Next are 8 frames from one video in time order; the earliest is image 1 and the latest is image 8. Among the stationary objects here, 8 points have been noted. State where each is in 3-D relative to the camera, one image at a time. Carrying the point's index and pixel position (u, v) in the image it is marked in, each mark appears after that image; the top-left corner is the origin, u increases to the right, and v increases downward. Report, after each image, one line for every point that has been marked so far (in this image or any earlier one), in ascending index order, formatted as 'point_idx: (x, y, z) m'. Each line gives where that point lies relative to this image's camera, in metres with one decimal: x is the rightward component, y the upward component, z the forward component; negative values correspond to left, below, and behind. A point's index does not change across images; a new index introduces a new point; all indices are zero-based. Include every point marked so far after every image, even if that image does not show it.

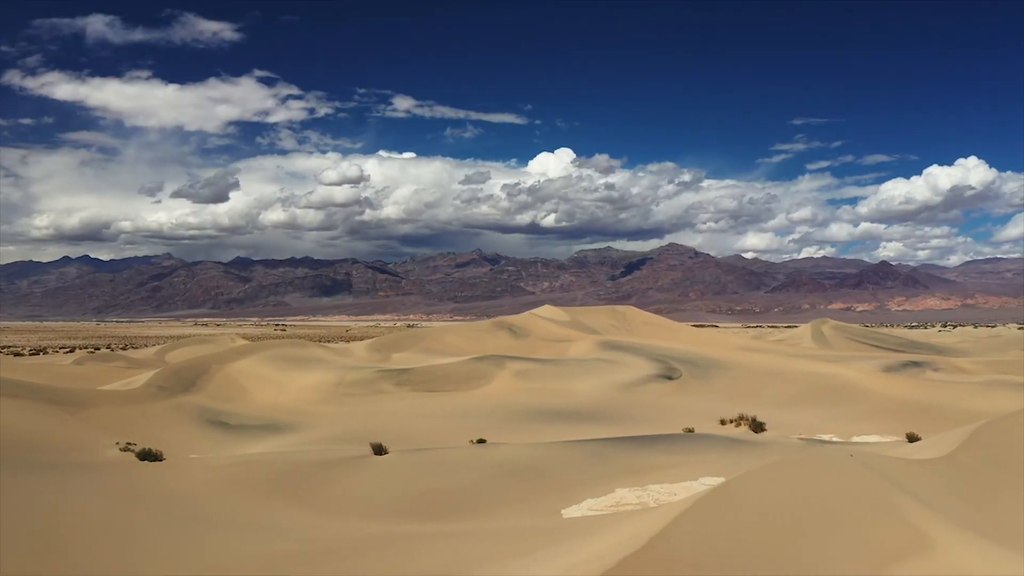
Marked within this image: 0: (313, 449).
0: (-4.8, -3.9, +16.8) m
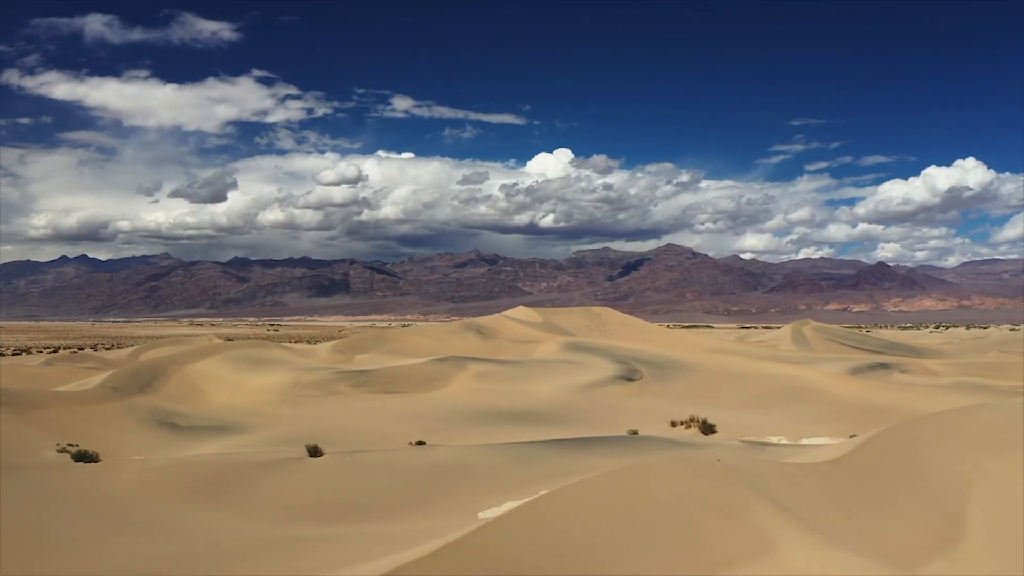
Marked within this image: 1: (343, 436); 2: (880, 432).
0: (-6.2, -3.9, +16.8) m
1: (-4.3, -3.8, +17.8) m
2: (+5.6, -2.2, +10.7) m
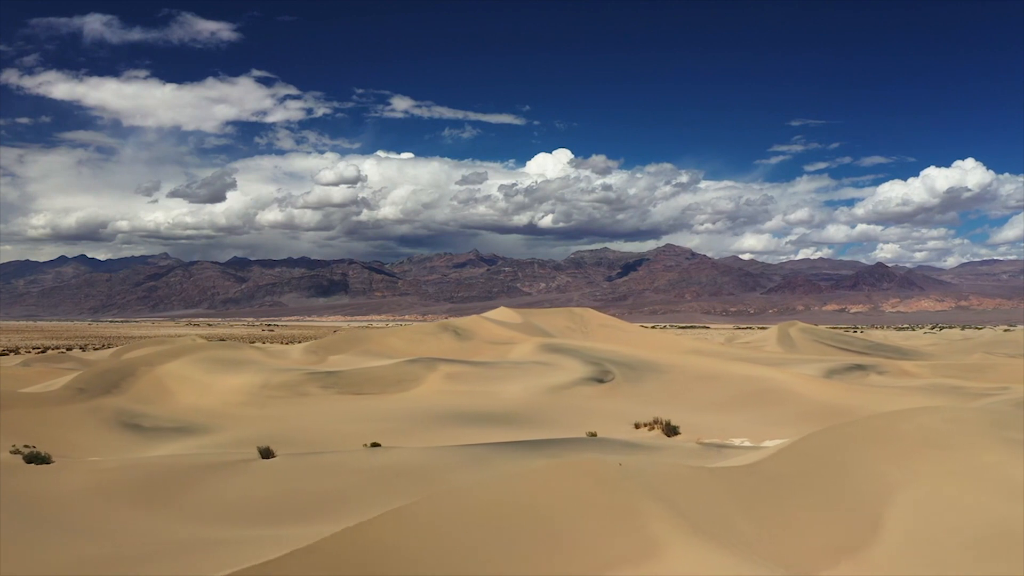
0: (-7.2, -3.9, +16.8) m
1: (-5.4, -3.8, +17.8) m
2: (+4.5, -2.3, +10.7) m
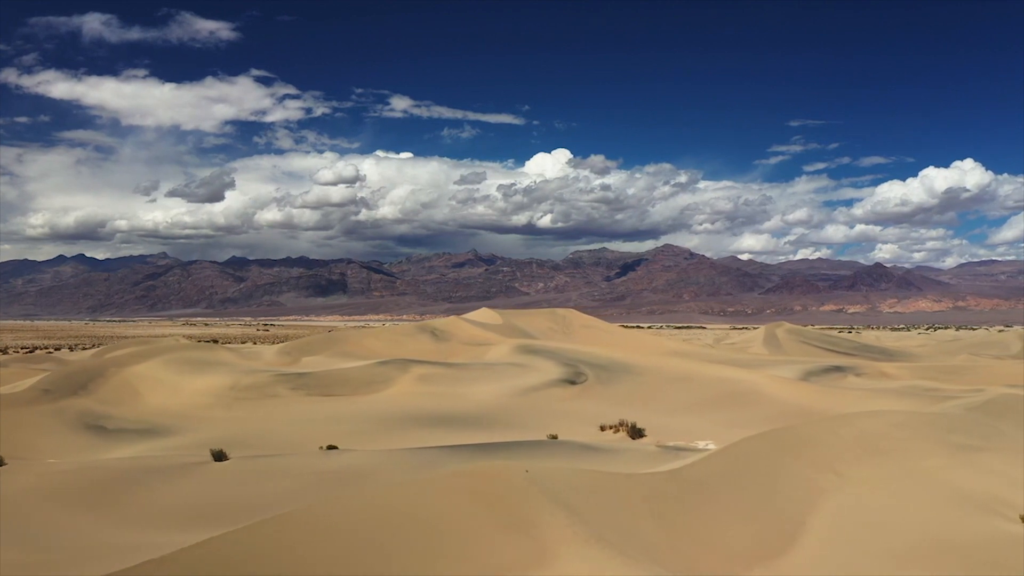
0: (-8.2, -4.0, +16.8) m
1: (-6.4, -3.9, +17.7) m
2: (+3.6, -2.3, +10.7) m
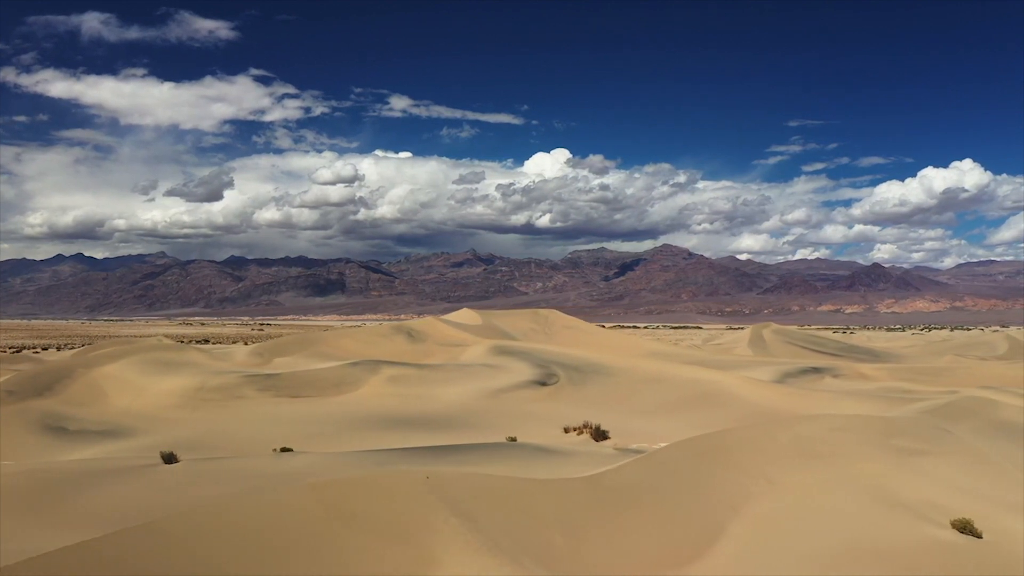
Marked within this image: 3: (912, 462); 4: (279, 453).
0: (-9.2, -4.0, +16.7) m
1: (-7.4, -3.9, +17.6) m
2: (+2.6, -2.4, +10.6) m
3: (+6.4, -2.8, +11.2) m
4: (-5.2, -3.7, +15.5) m
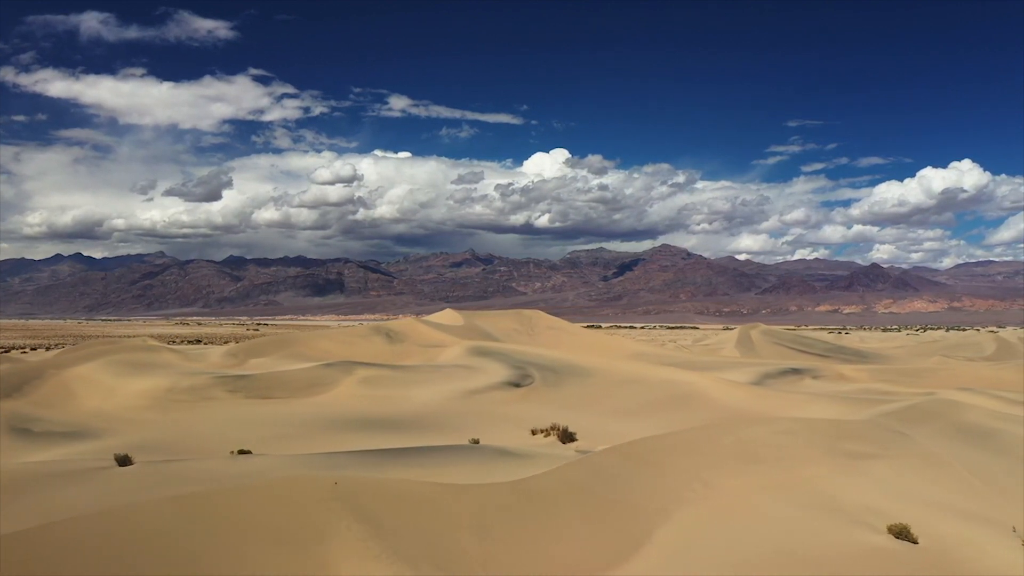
0: (-10.1, -4.0, +16.6) m
1: (-8.3, -3.9, +17.5) m
2: (+1.7, -2.4, +10.5) m
3: (+5.5, -2.8, +11.1) m
4: (-6.1, -3.7, +15.4) m
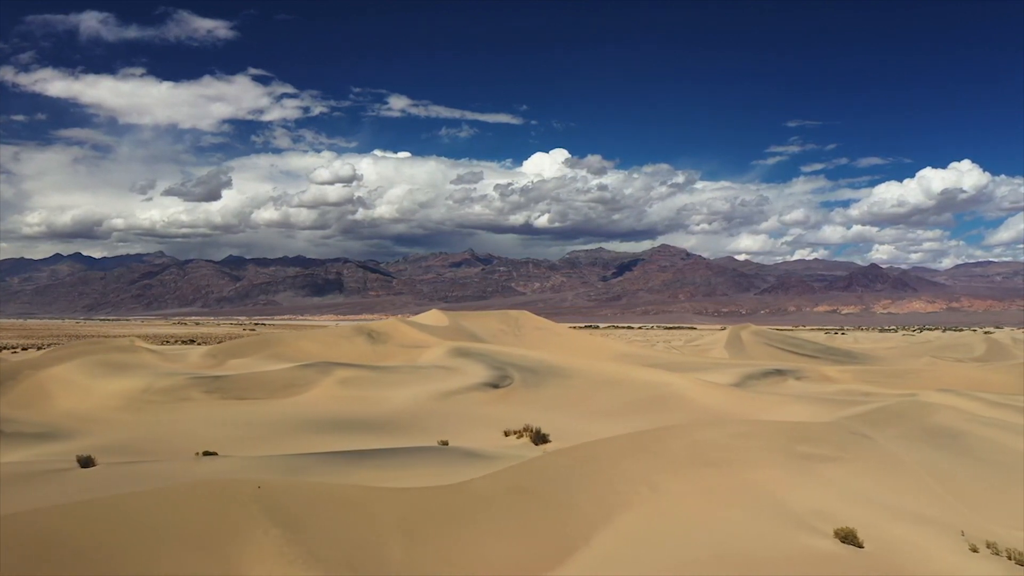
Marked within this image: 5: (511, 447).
0: (-10.9, -4.0, +16.5) m
1: (-9.0, -3.9, +17.5) m
2: (+0.9, -2.4, +10.4) m
3: (+4.8, -2.9, +11.1) m
4: (-6.8, -3.7, +15.3) m
5: (0.0, -4.0, +17.7) m
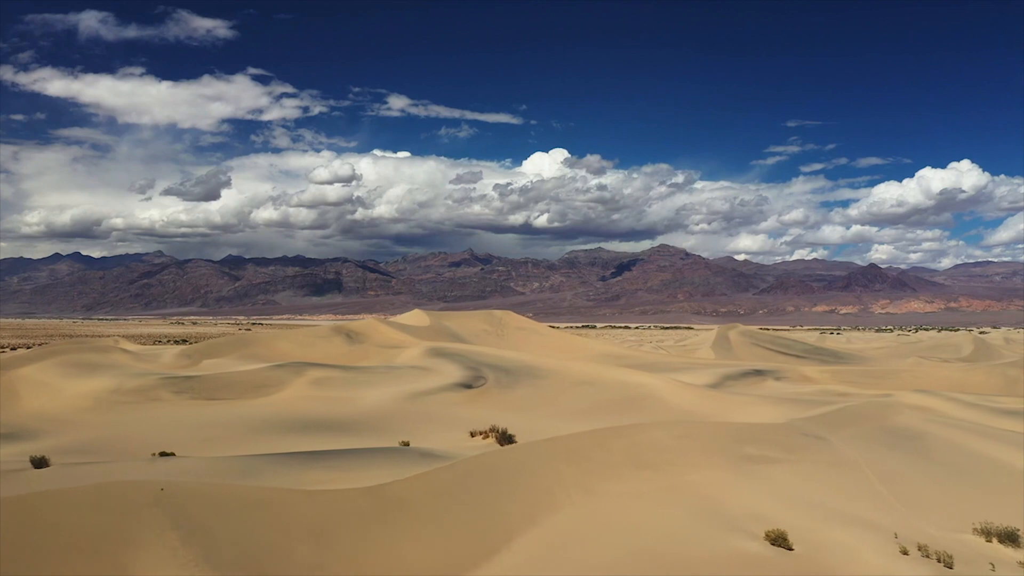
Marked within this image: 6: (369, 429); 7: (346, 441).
0: (-11.8, -4.0, +16.5) m
1: (-10.0, -3.9, +17.4) m
2: (0.0, -2.4, +10.4) m
3: (+3.8, -2.9, +11.0) m
4: (-7.8, -3.7, +15.3) m
5: (-0.9, -4.0, +17.7) m
6: (-4.0, -4.0, +19.5) m
7: (-4.2, -3.9, +17.7) m
